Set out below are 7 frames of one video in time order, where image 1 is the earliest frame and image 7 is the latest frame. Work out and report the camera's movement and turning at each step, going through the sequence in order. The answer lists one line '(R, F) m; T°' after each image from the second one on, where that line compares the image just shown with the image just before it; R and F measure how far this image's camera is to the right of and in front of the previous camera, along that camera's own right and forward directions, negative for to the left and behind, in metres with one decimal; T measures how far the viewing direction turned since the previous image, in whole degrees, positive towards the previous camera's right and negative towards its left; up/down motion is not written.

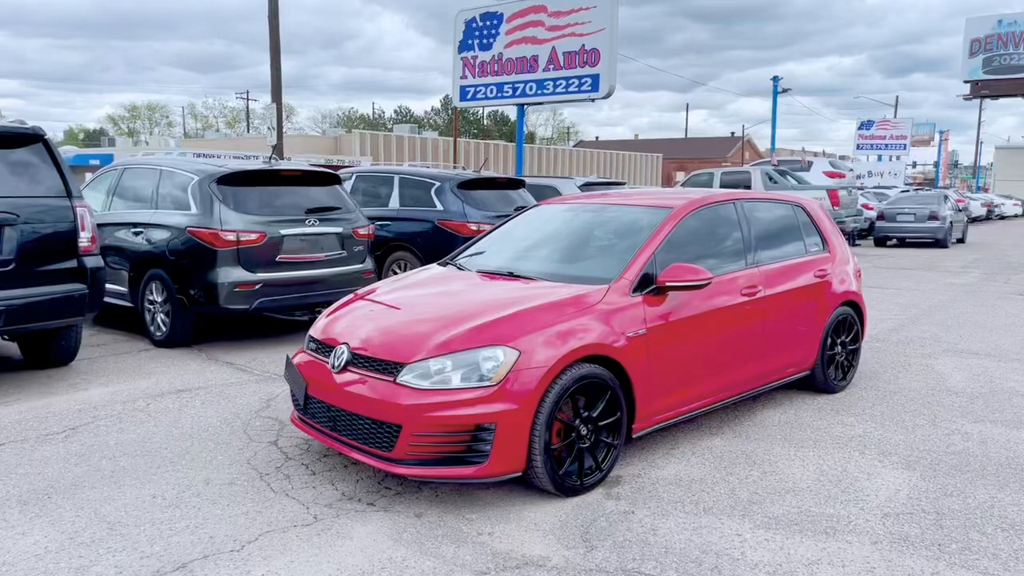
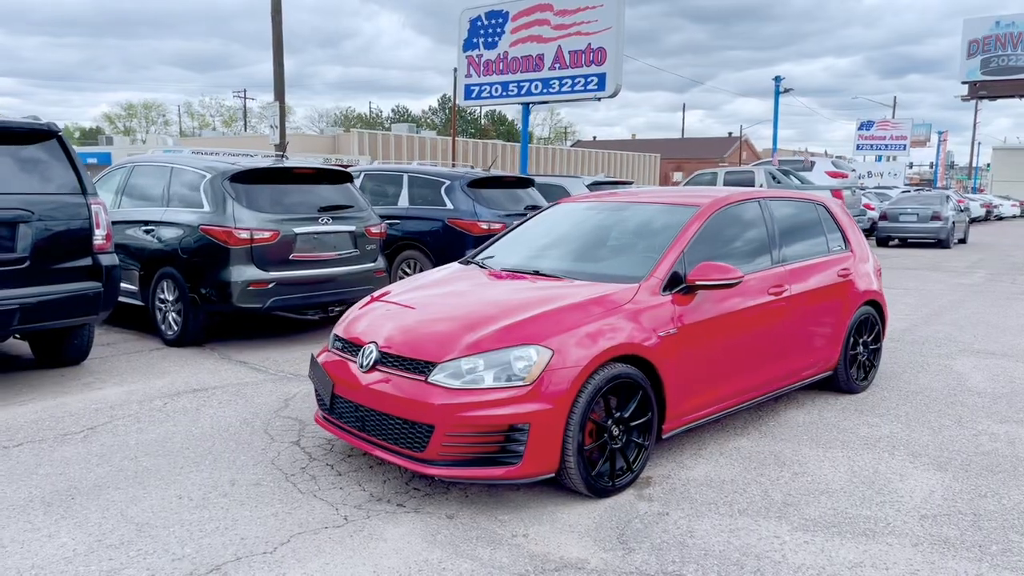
(-0.2, +0.1) m; 0°
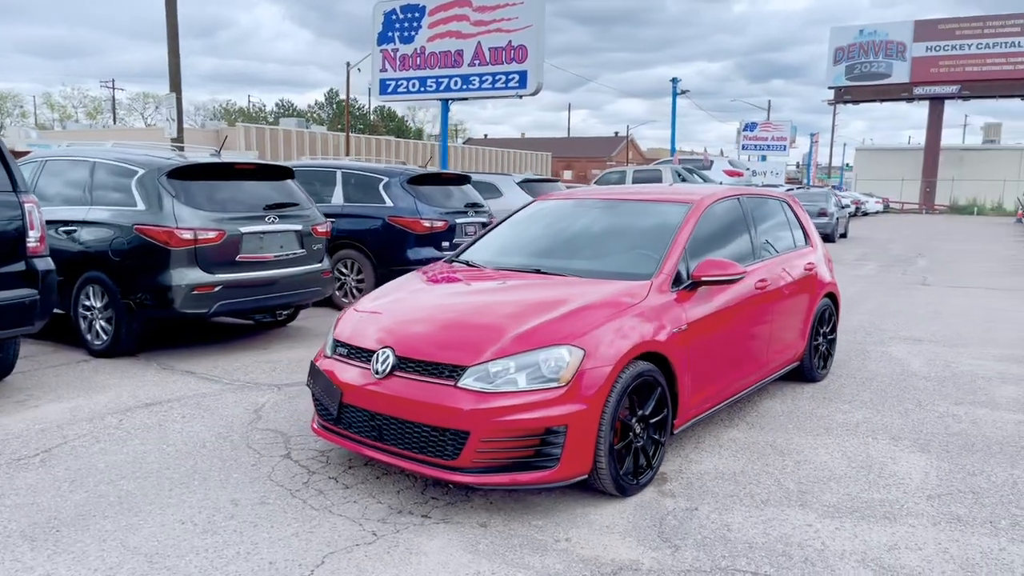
(-0.7, +0.1) m; +8°
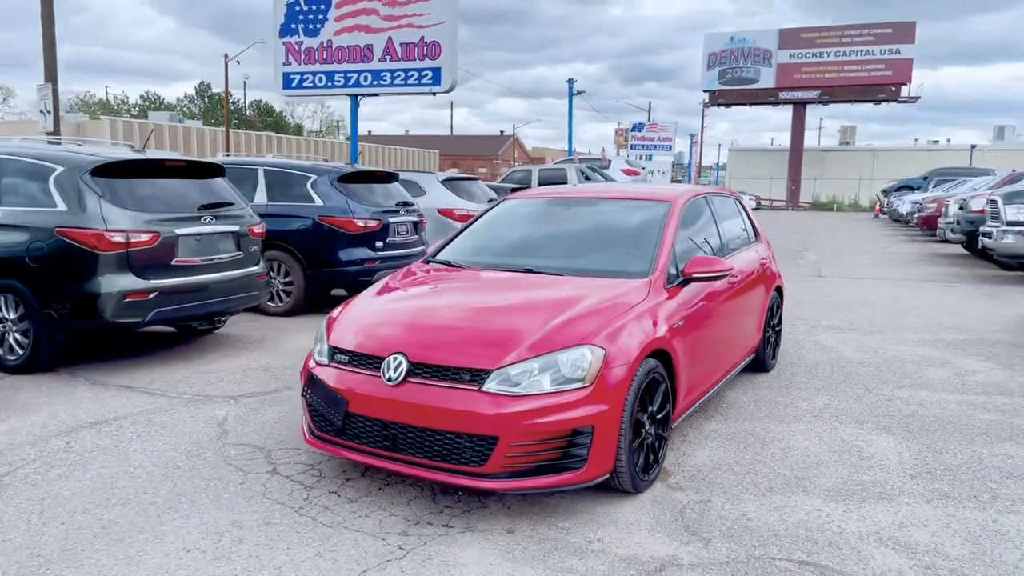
(-0.6, +0.1) m; +9°
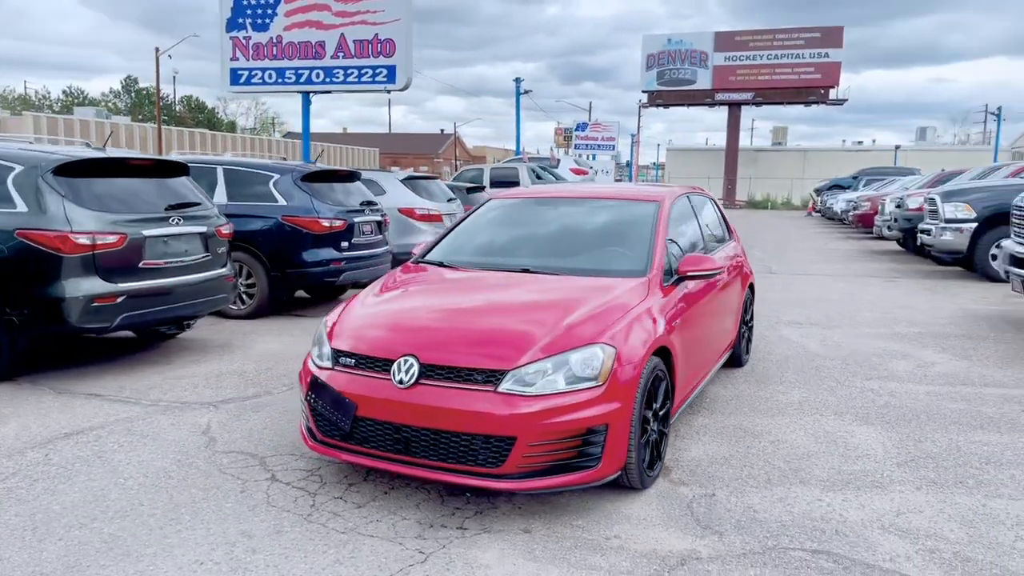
(-0.3, 0.0) m; +5°
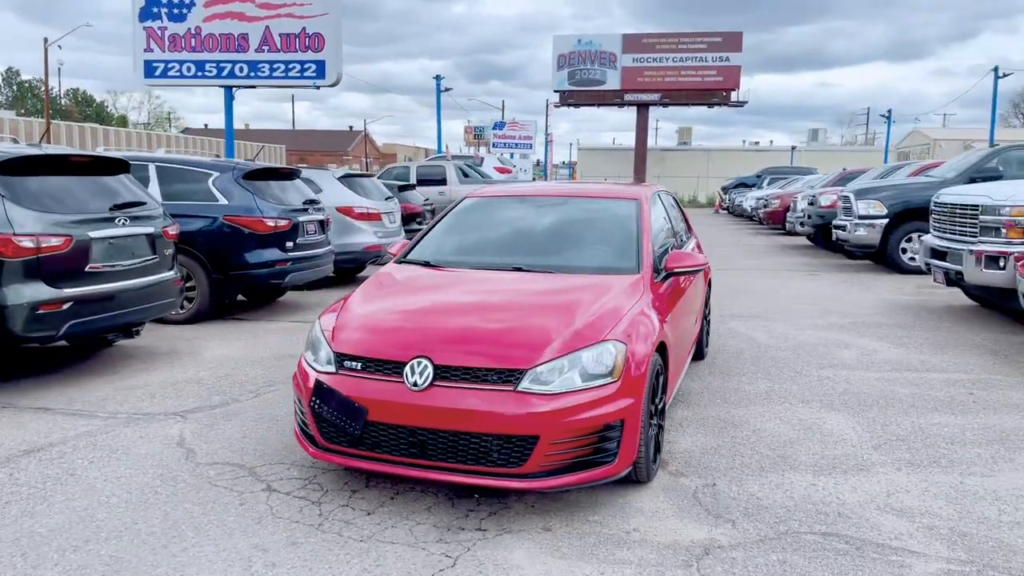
(-0.5, 0.0) m; +7°
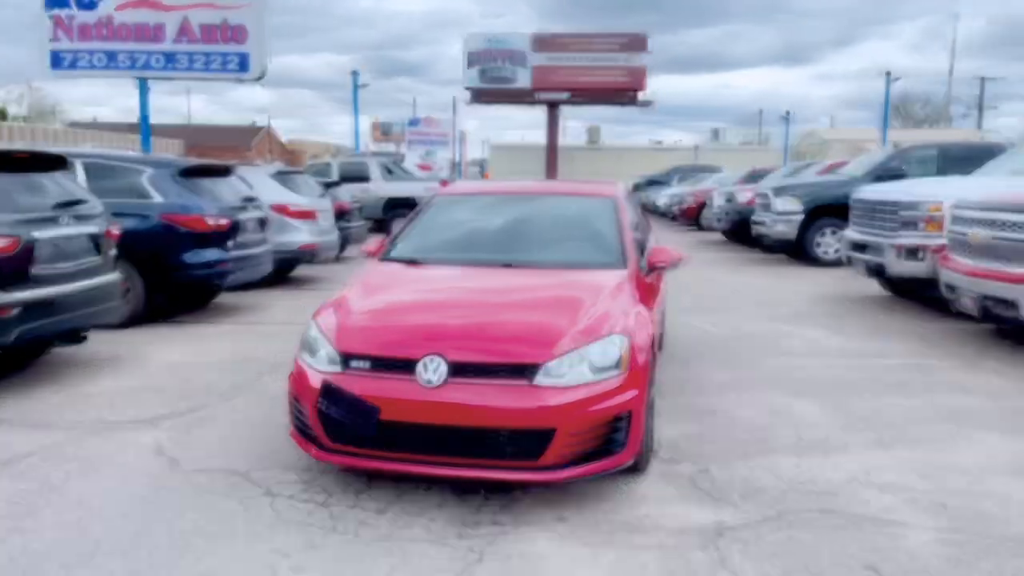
(-0.5, 0.0) m; +7°
